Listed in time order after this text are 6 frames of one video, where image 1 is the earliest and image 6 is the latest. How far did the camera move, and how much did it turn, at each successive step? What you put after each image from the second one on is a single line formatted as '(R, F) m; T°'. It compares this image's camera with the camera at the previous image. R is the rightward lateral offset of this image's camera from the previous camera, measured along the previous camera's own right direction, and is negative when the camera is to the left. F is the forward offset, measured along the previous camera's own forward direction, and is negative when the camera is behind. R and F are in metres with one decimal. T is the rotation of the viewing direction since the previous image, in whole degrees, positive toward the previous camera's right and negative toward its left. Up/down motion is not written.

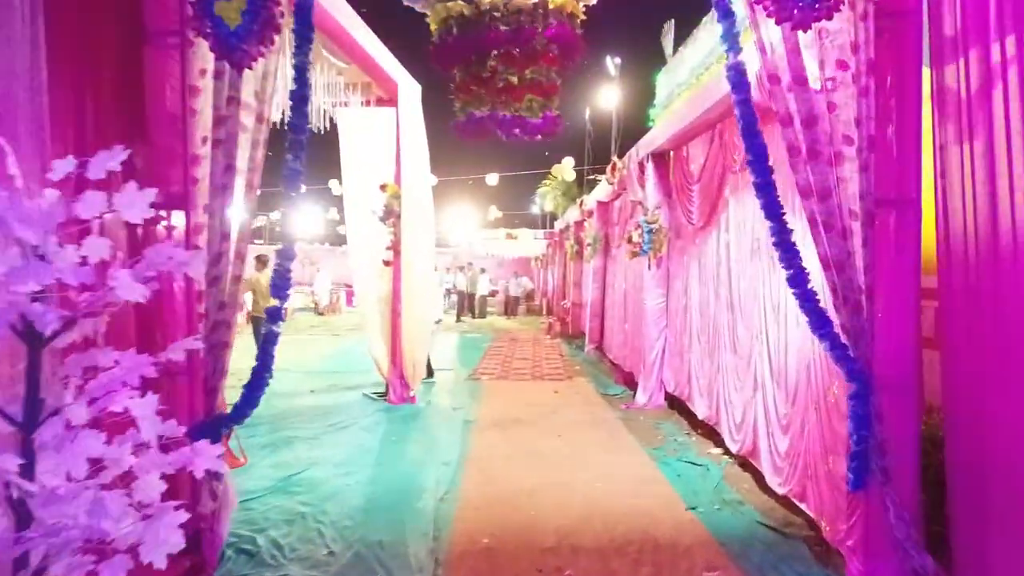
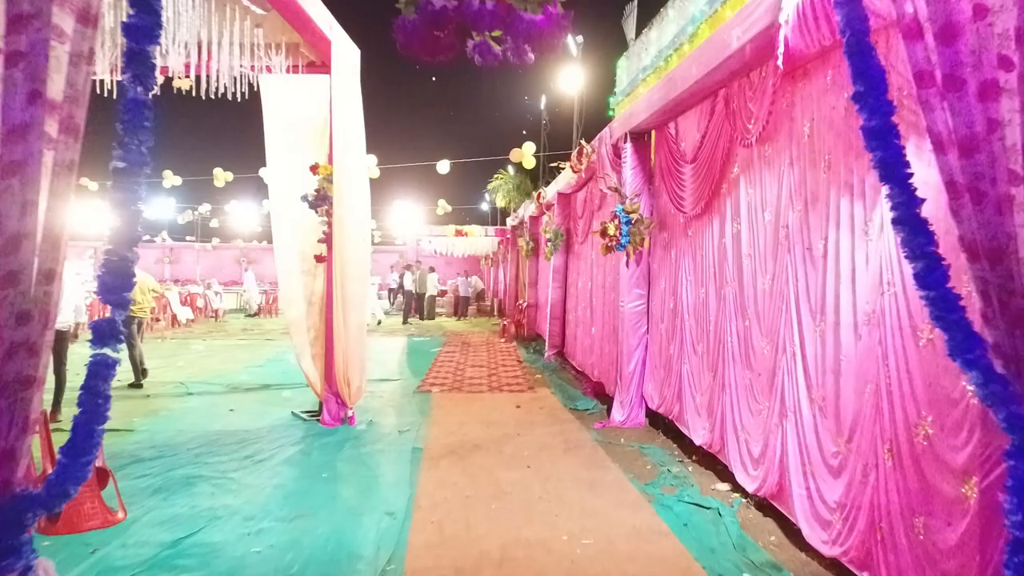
(-0.1, +0.9) m; +4°
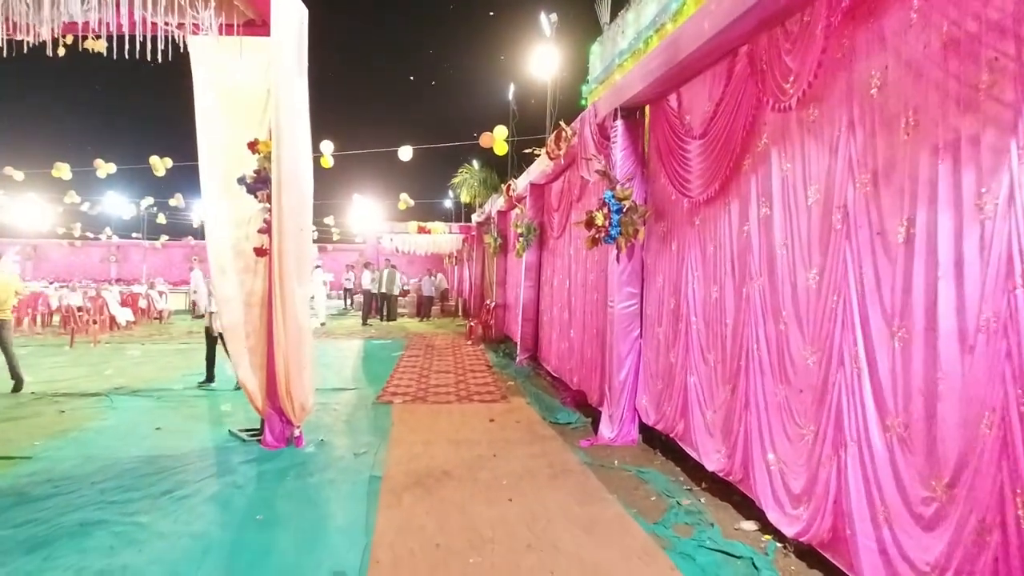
(-0.1, +0.7) m; +3°
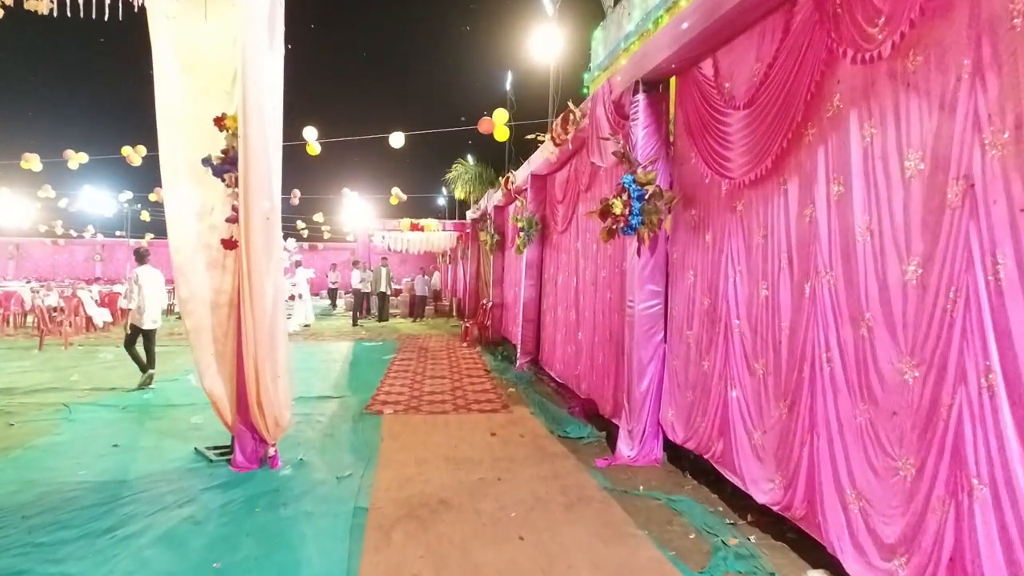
(-0.1, +0.6) m; +1°
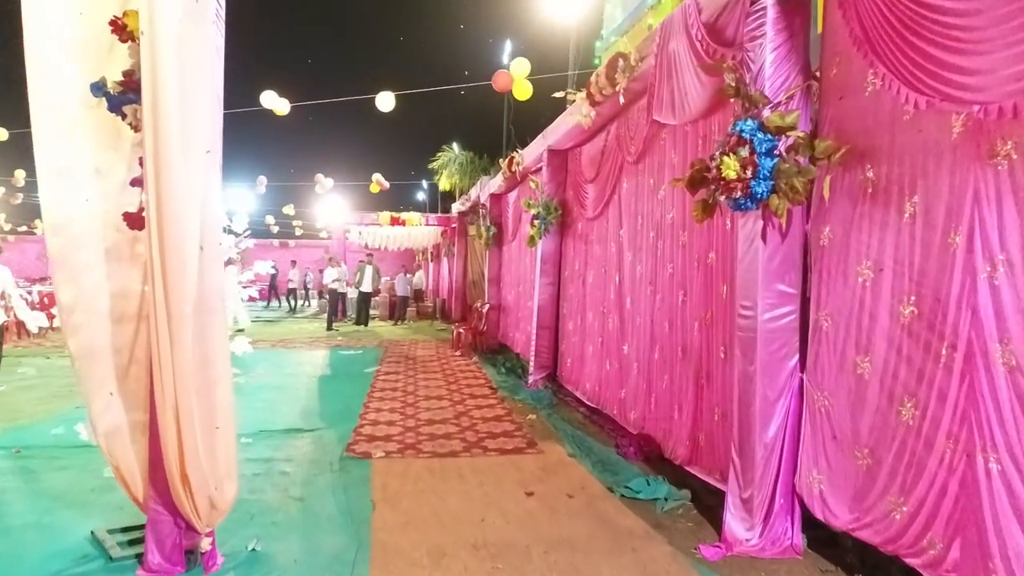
(-0.3, +1.4) m; +2°
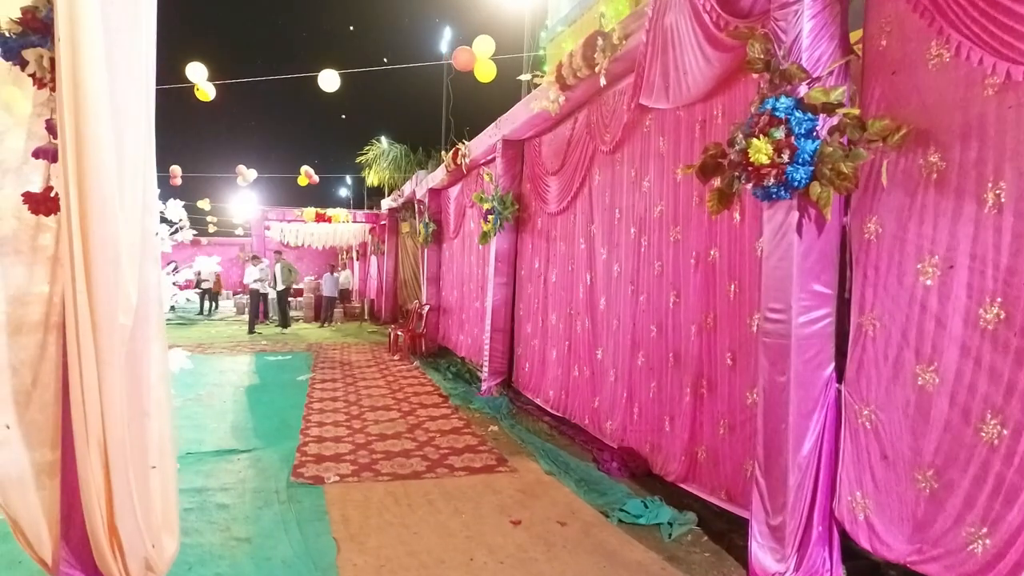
(-0.3, +0.5) m; +6°
